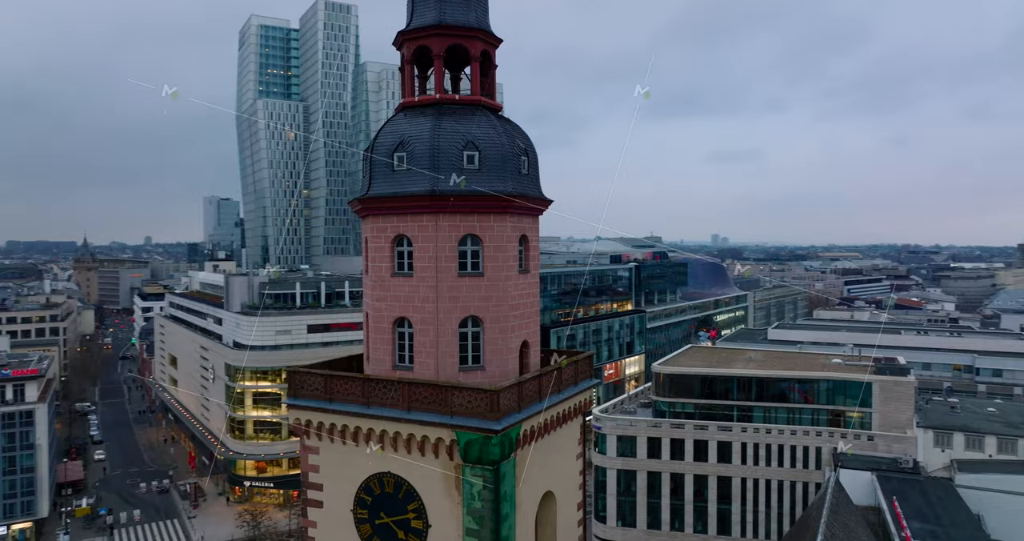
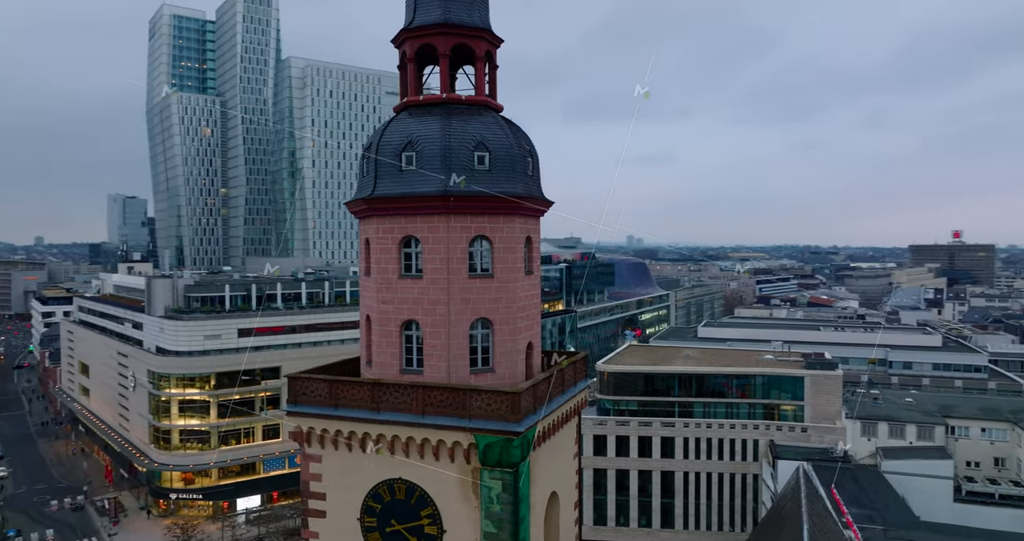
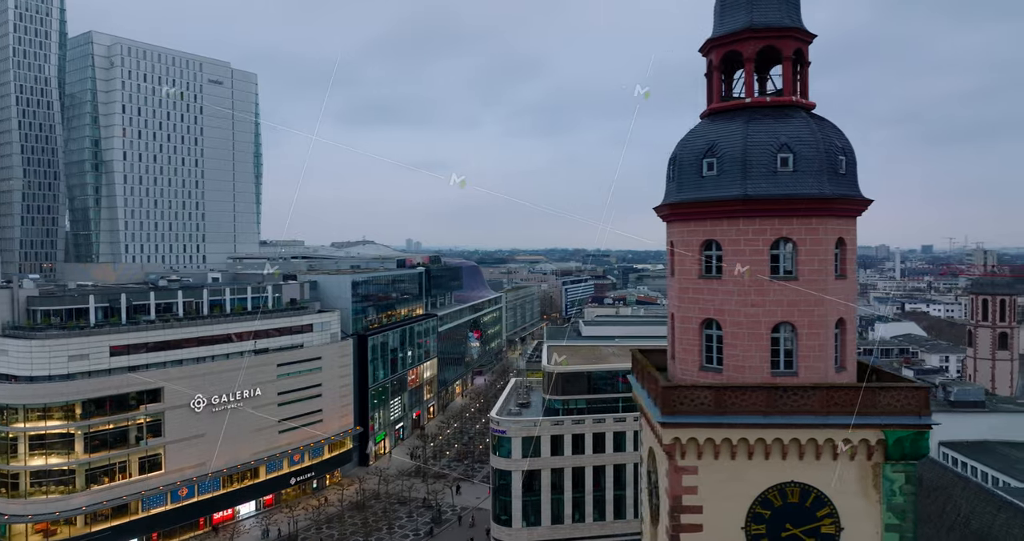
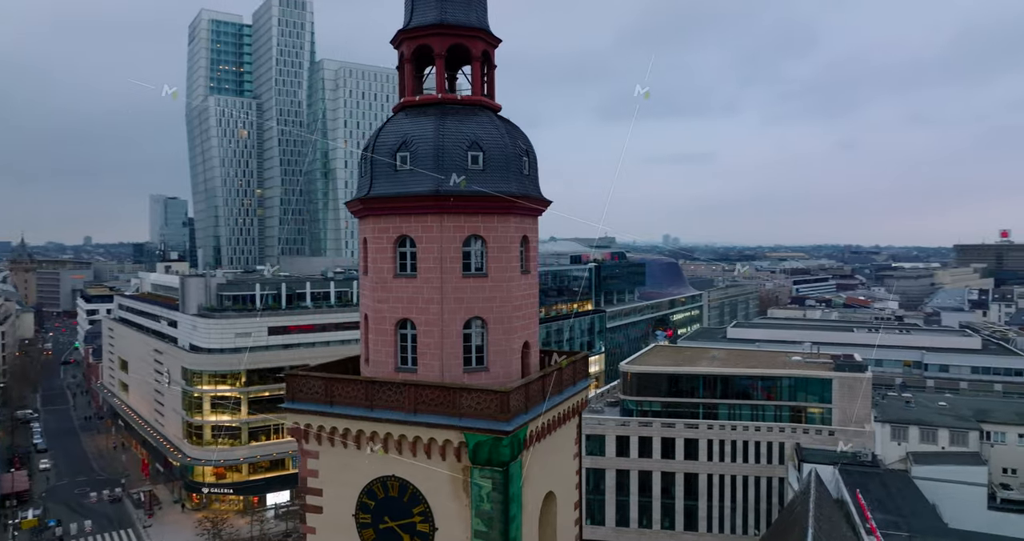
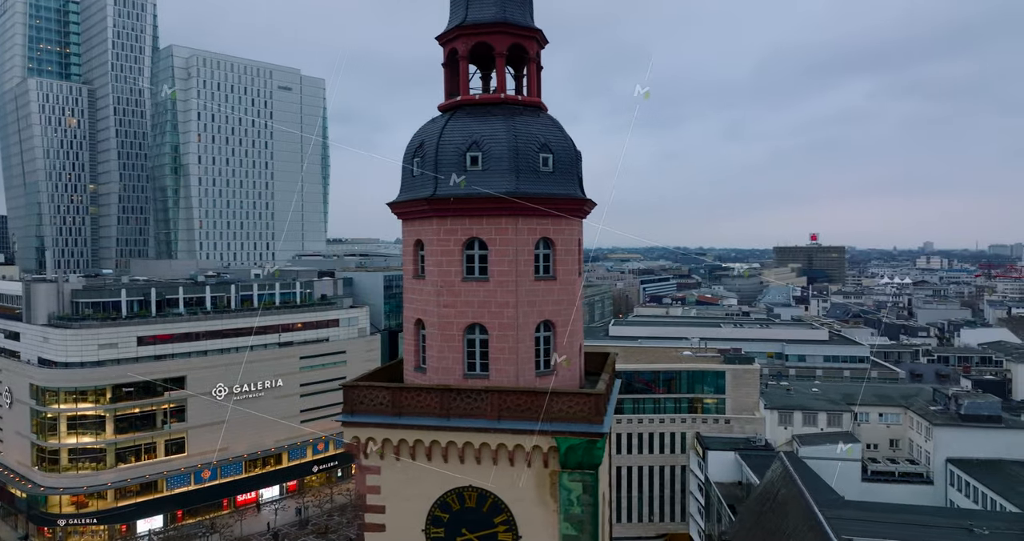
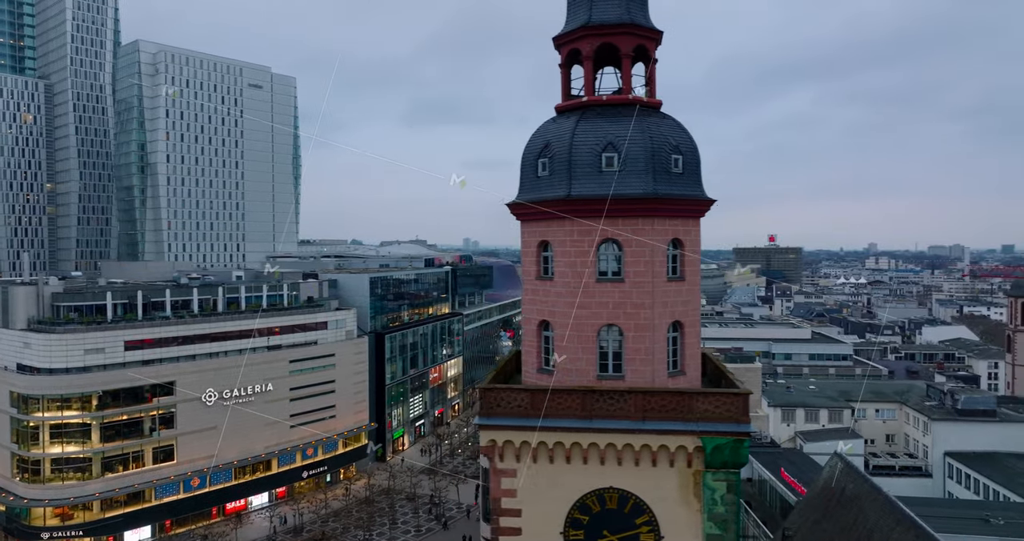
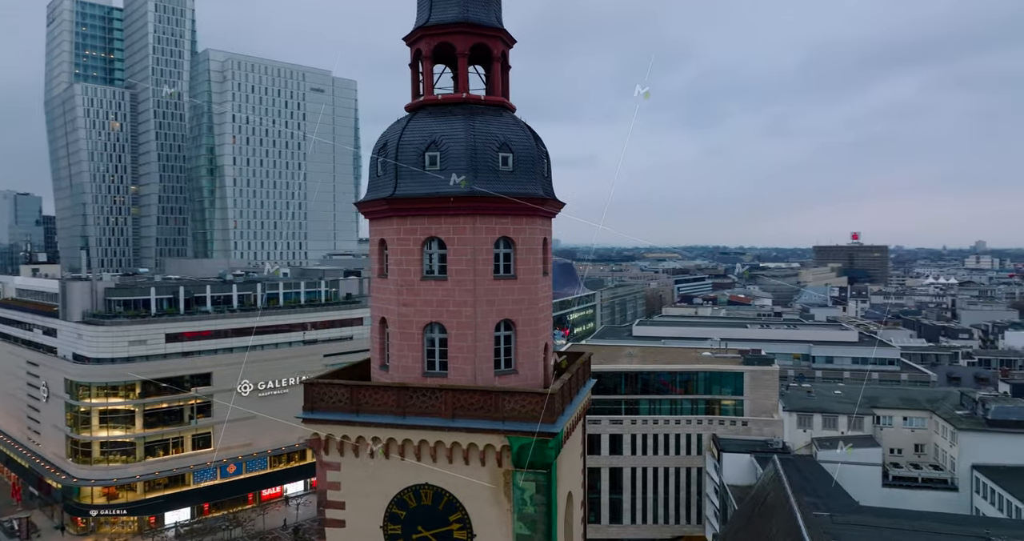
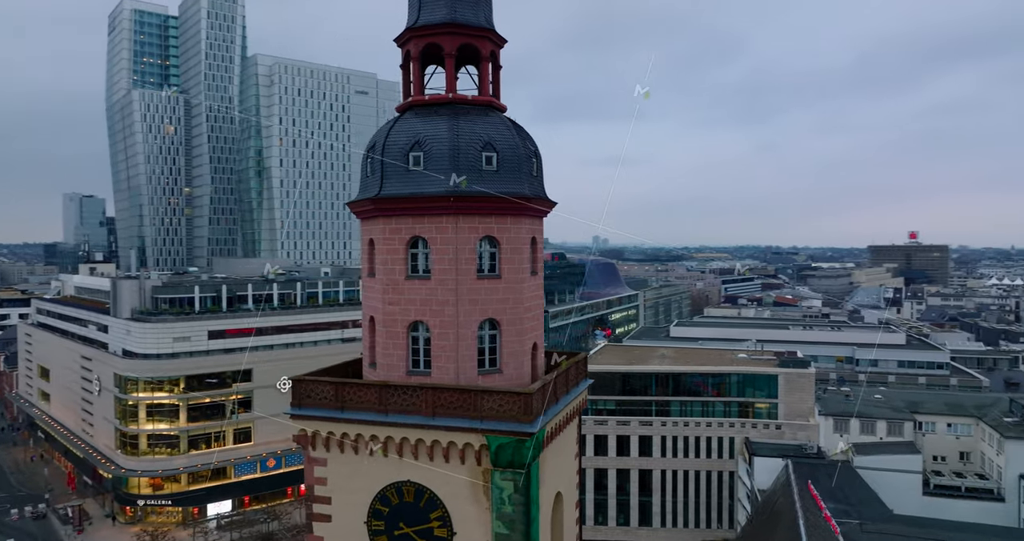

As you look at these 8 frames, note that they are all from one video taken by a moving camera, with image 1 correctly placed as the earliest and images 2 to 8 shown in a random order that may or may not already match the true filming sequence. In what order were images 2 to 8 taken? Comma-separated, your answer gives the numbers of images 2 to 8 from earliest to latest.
4, 2, 8, 7, 5, 6, 3
